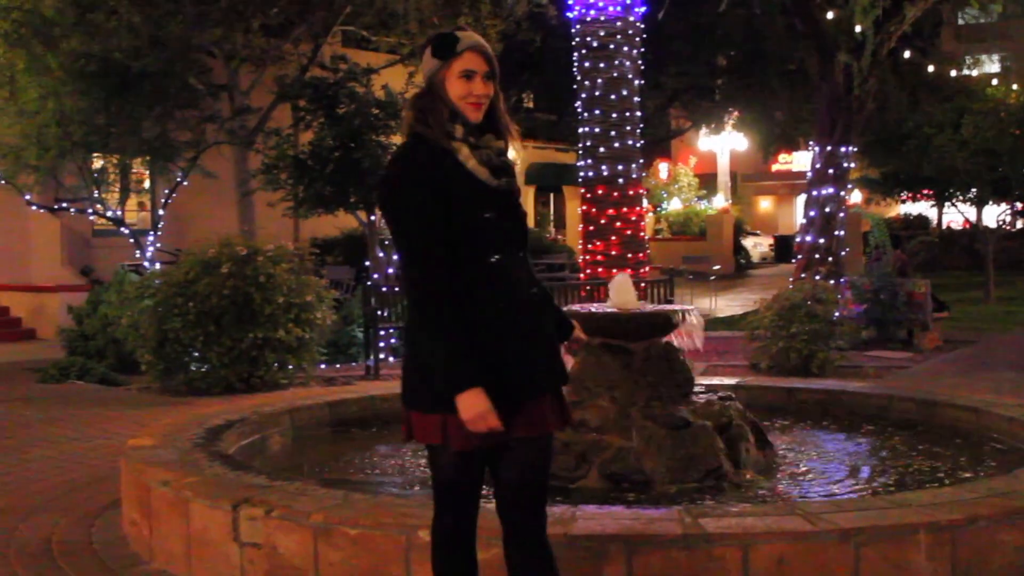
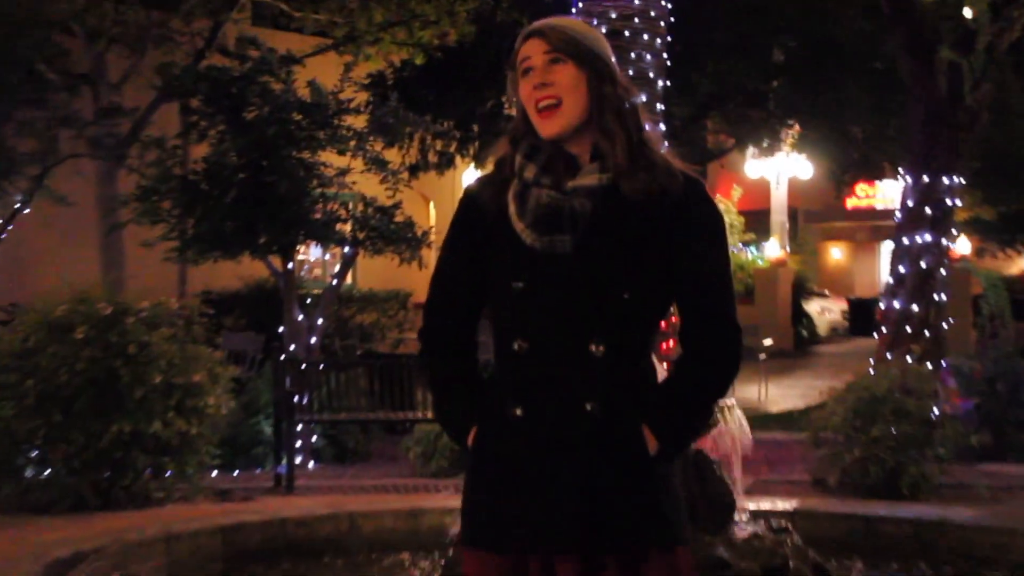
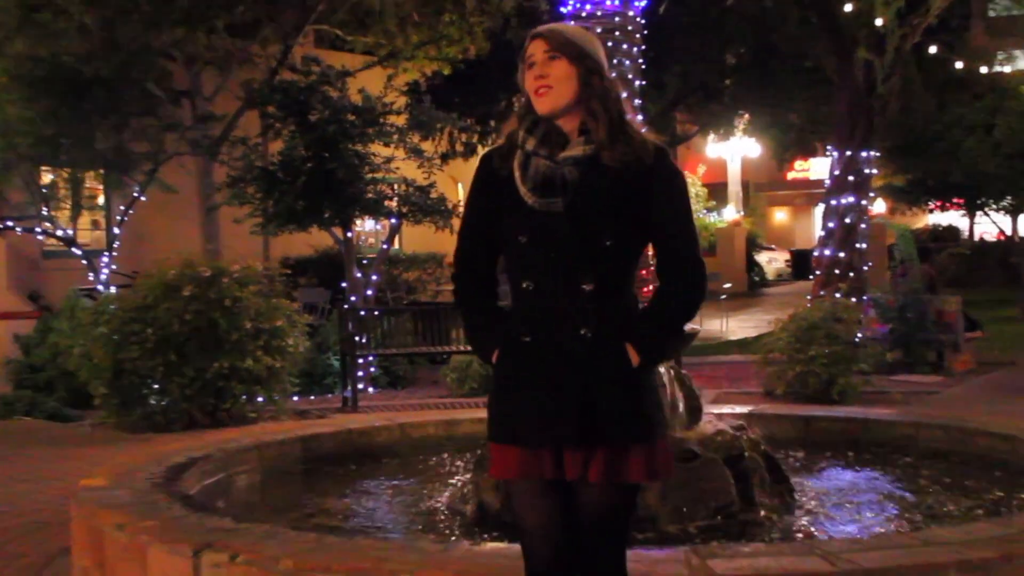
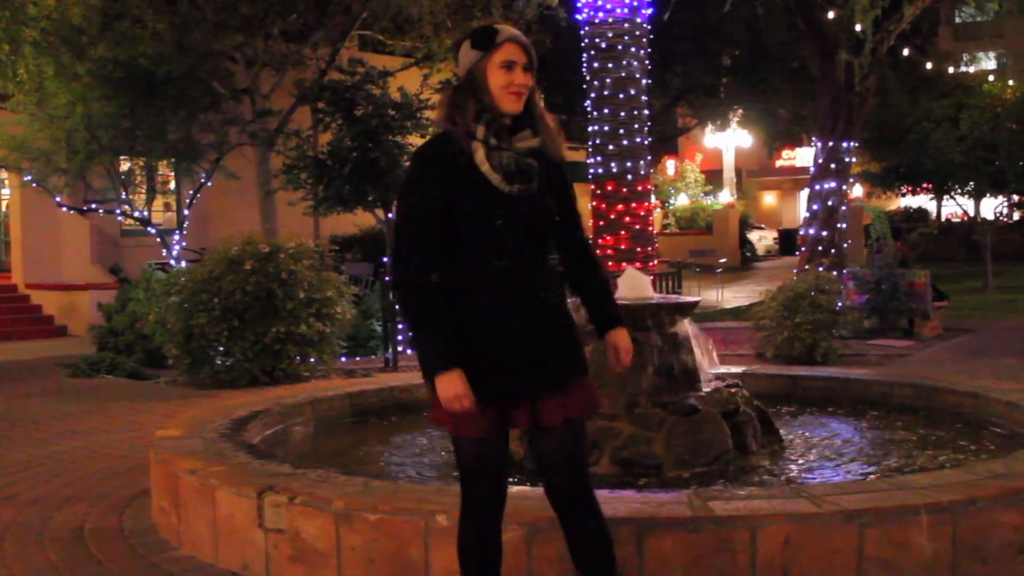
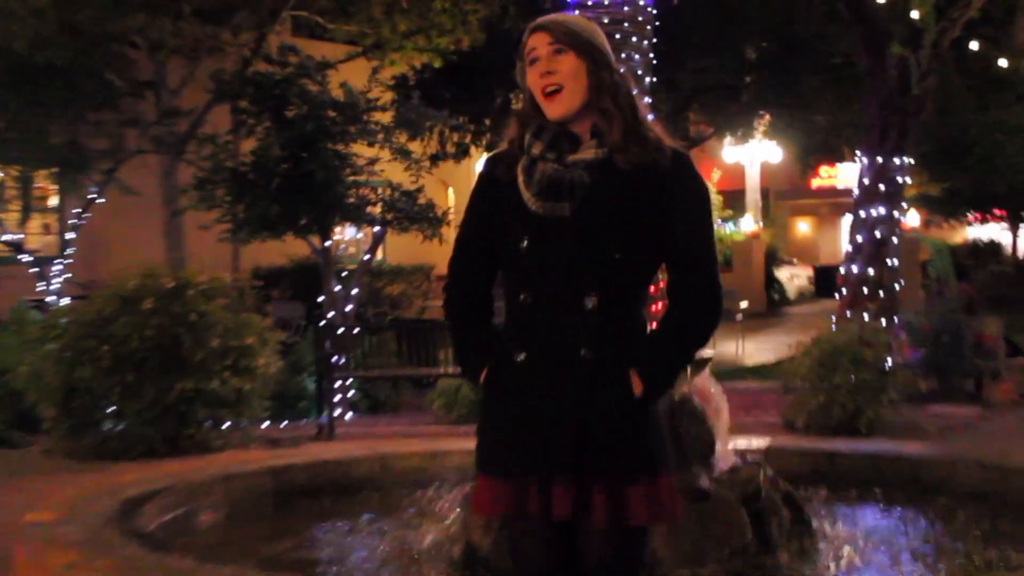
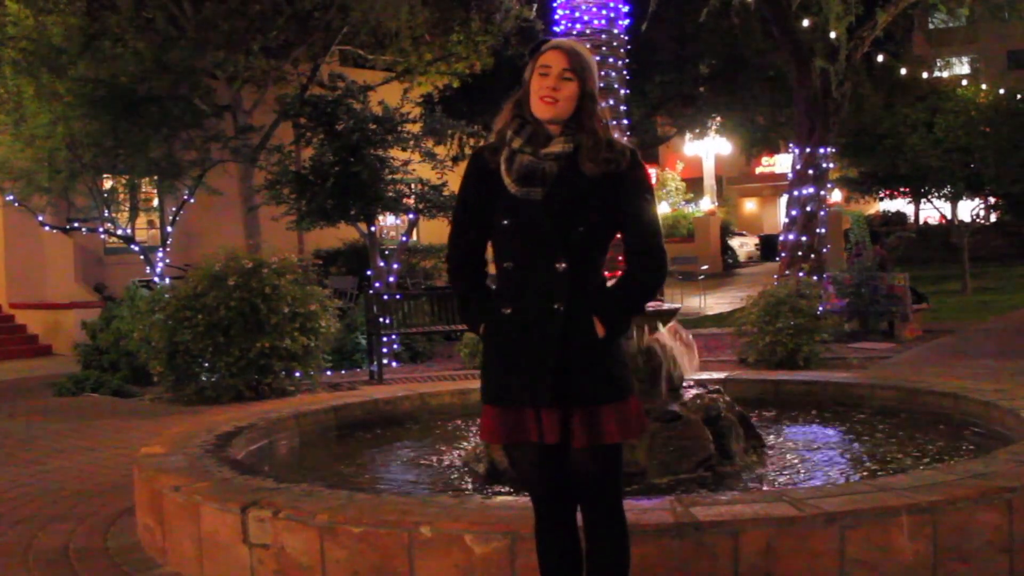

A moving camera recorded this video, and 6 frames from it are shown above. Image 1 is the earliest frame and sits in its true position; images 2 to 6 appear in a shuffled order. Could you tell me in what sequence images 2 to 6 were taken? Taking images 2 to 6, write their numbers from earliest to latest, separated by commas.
4, 6, 3, 5, 2
